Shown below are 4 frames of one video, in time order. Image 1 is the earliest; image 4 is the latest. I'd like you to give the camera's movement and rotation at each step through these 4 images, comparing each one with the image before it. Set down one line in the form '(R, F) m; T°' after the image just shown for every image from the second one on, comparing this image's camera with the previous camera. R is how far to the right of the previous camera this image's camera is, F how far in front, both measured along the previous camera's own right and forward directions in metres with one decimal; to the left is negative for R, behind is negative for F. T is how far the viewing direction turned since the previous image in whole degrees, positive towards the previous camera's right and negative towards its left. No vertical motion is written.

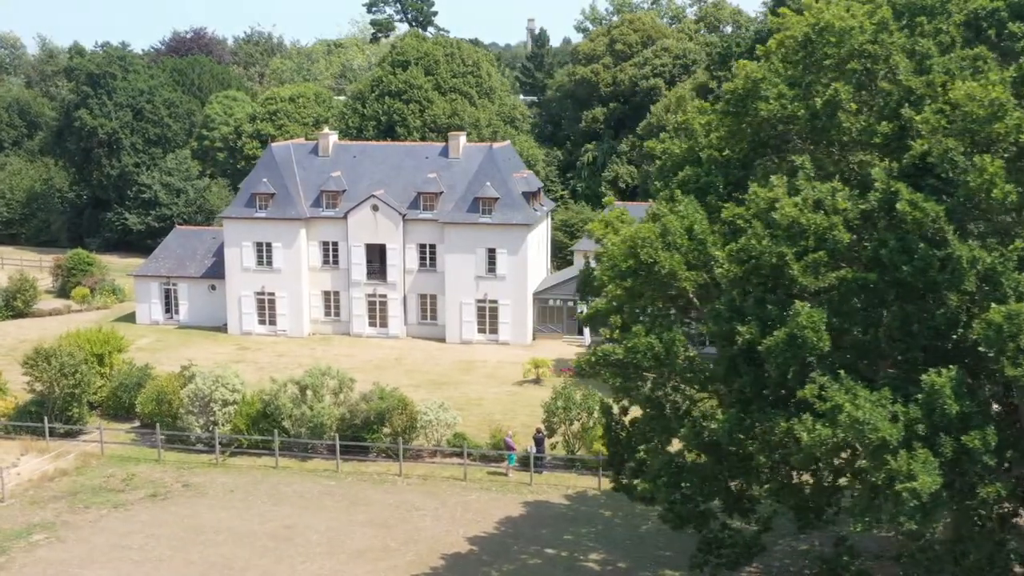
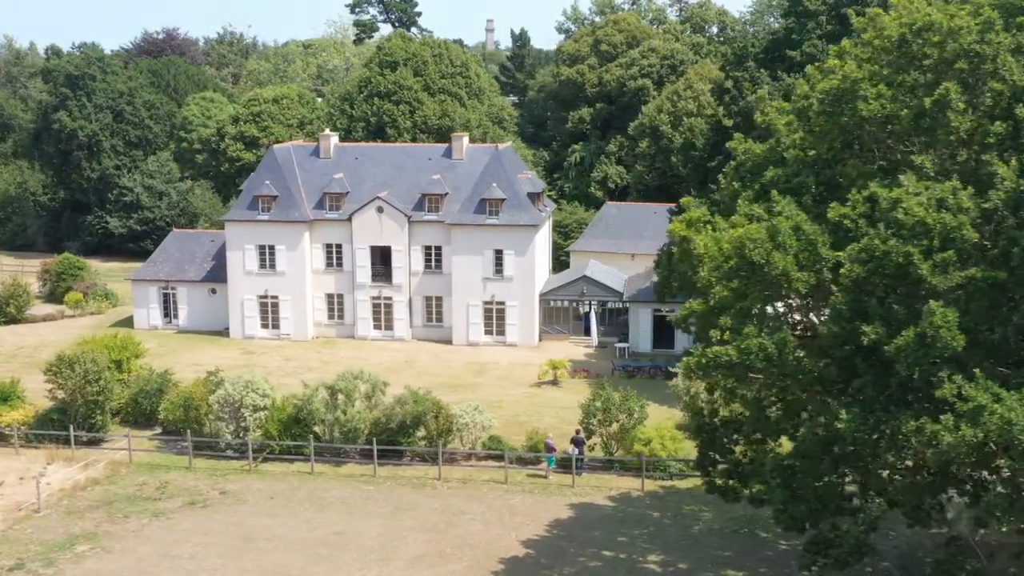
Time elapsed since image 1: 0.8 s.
(-1.9, +0.2) m; +2°
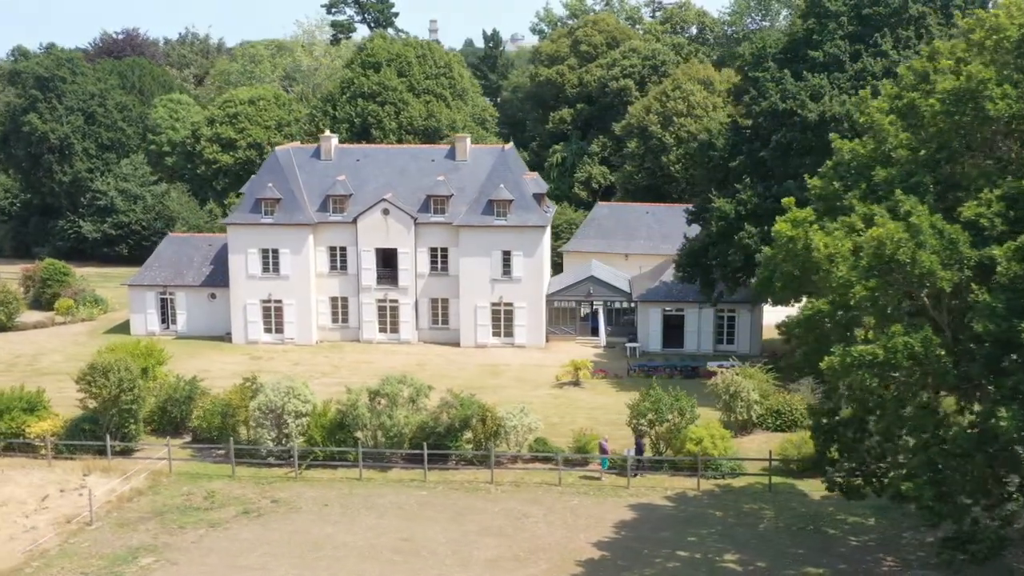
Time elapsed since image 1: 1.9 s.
(-2.5, +0.2) m; +3°
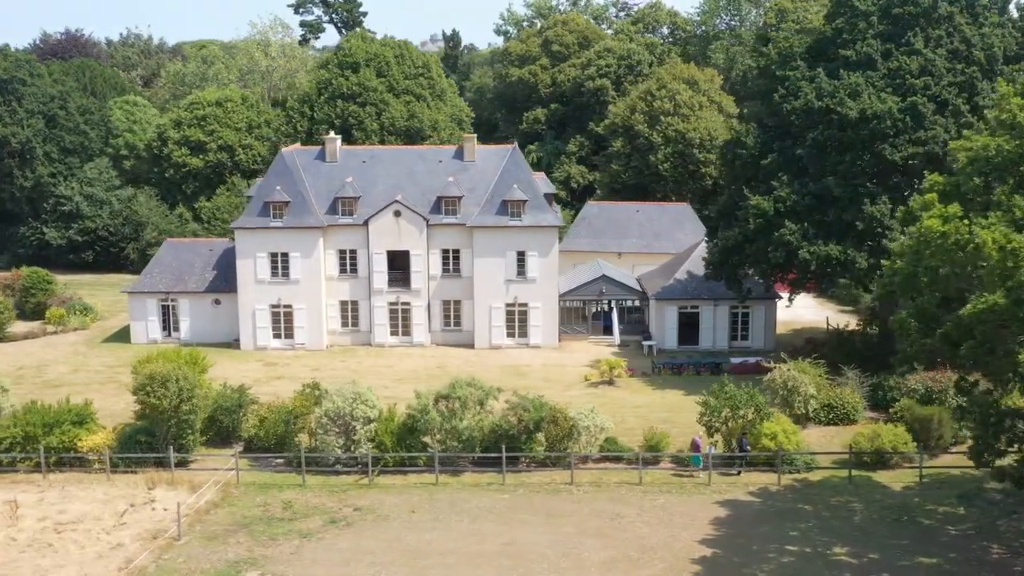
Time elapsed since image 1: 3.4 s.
(-3.7, +0.3) m; +4°
